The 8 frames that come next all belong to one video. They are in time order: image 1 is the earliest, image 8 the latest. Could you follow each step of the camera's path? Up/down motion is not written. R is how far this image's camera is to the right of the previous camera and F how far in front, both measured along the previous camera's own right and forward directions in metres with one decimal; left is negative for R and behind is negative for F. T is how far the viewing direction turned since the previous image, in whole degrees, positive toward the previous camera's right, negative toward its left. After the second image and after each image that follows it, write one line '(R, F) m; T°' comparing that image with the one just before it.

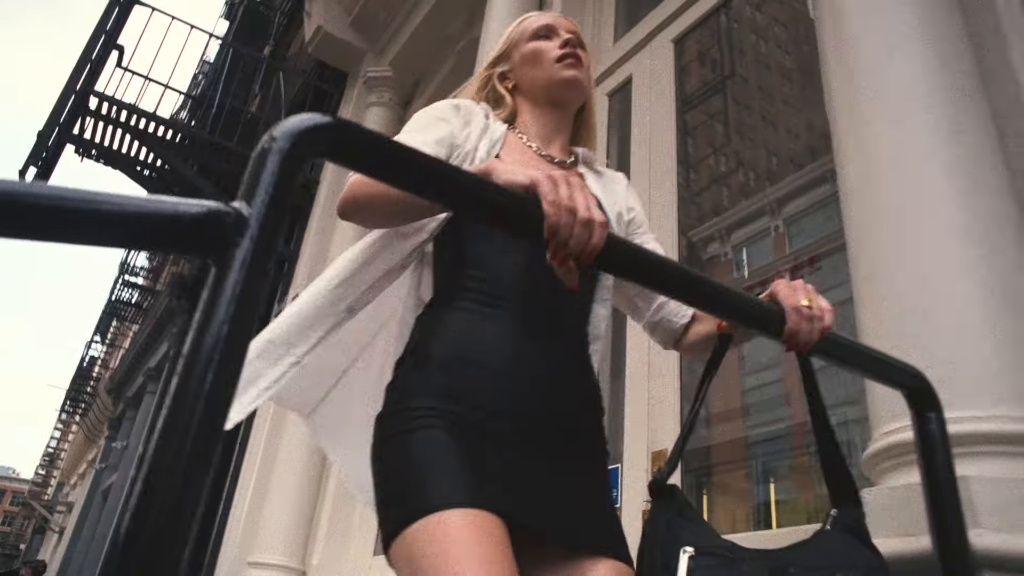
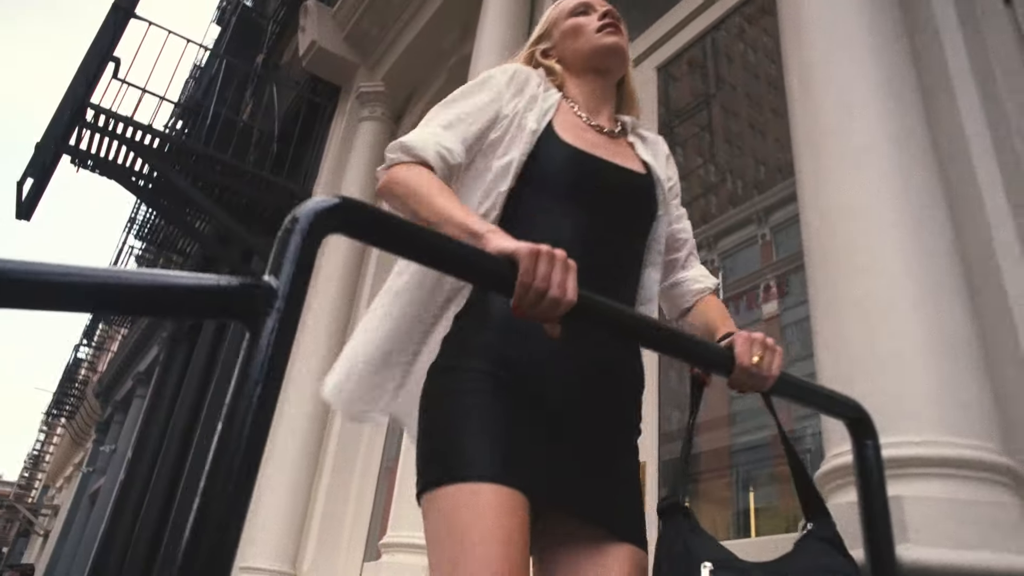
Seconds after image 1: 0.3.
(0.0, -0.1) m; +1°
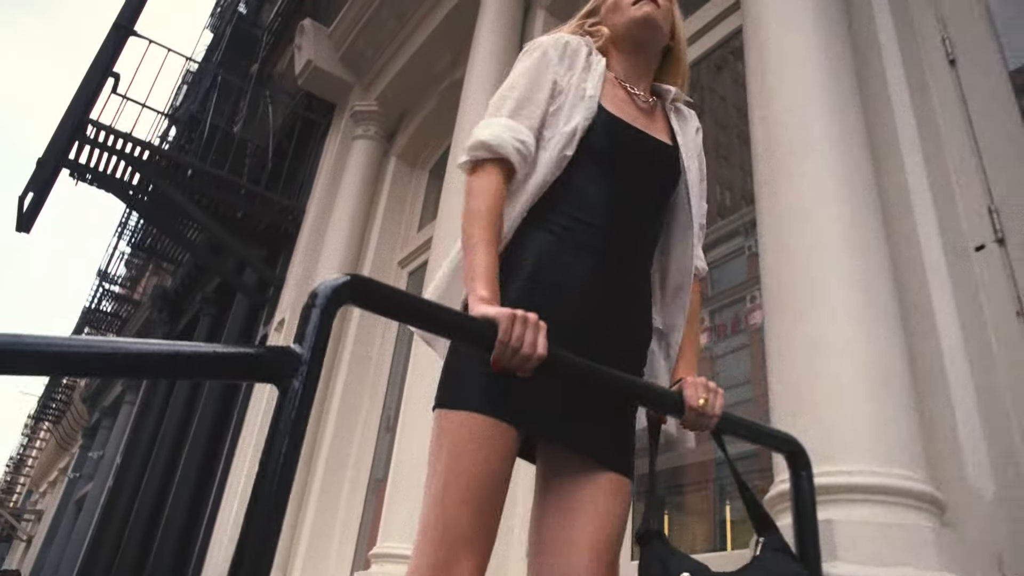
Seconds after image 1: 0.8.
(0.0, -0.2) m; +1°
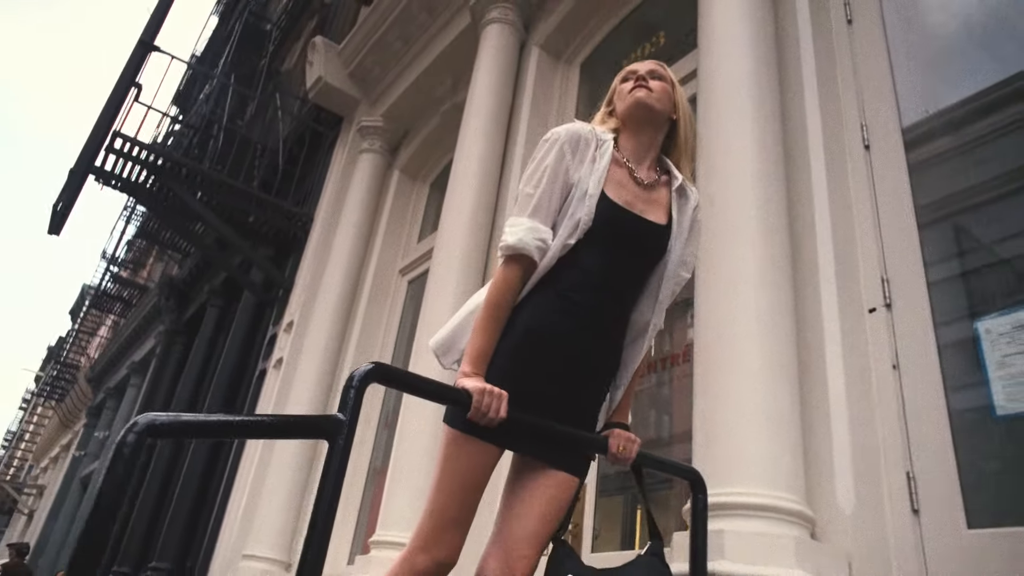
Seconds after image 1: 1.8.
(+0.1, -0.5) m; 0°
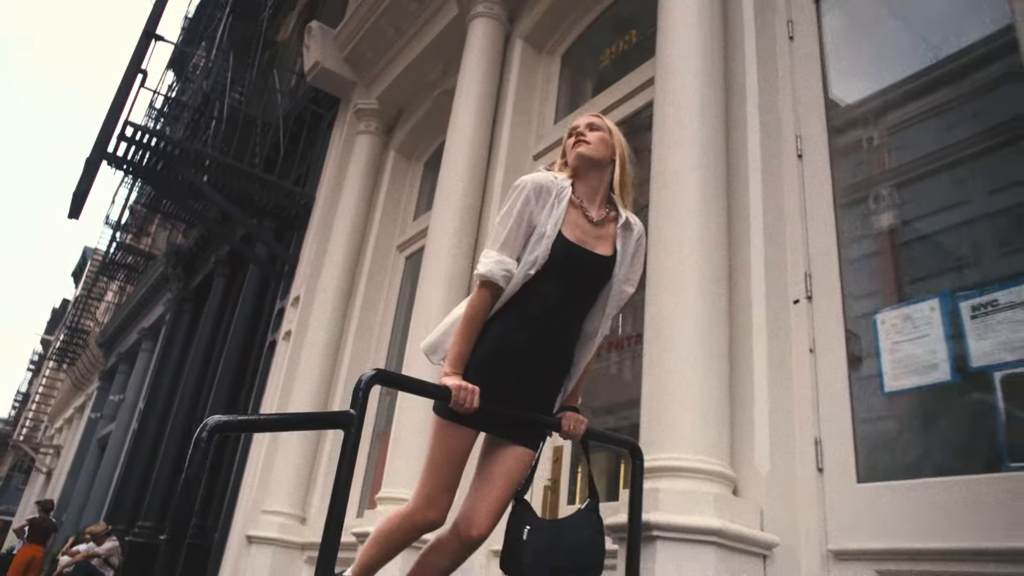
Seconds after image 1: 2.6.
(+0.1, -0.5) m; 0°
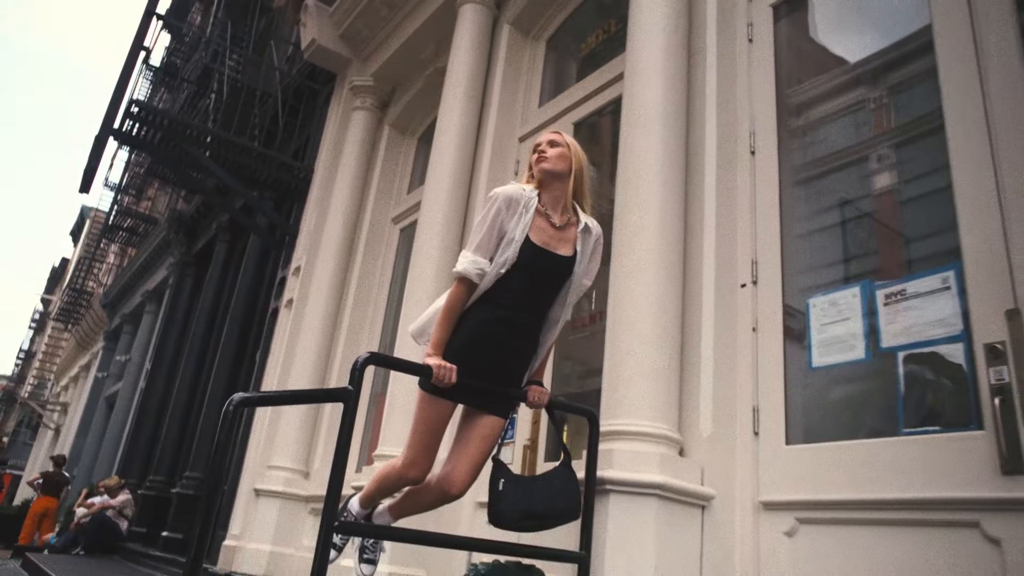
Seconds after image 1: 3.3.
(+0.1, -0.4) m; 0°
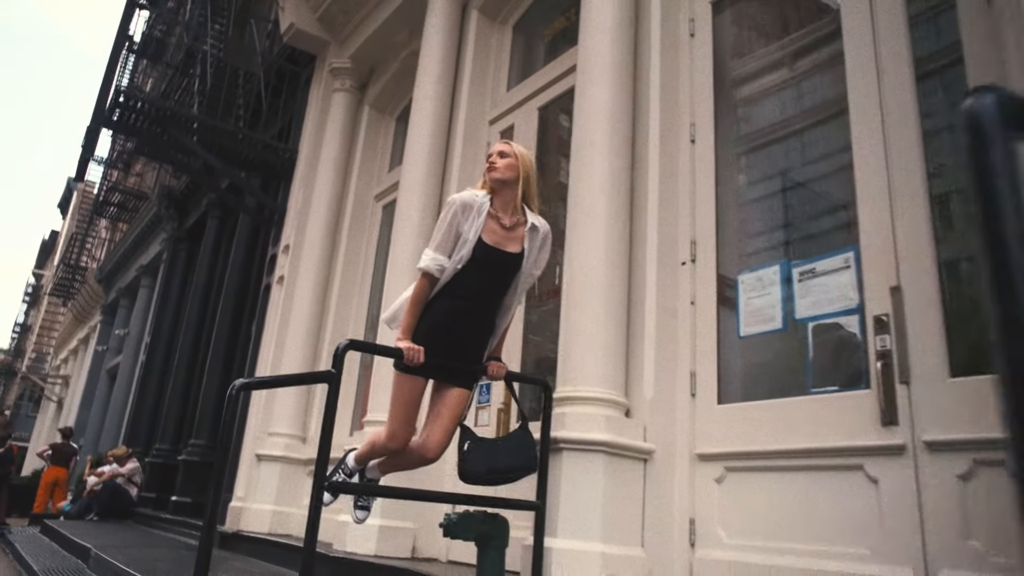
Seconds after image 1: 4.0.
(+0.1, -0.4) m; 0°
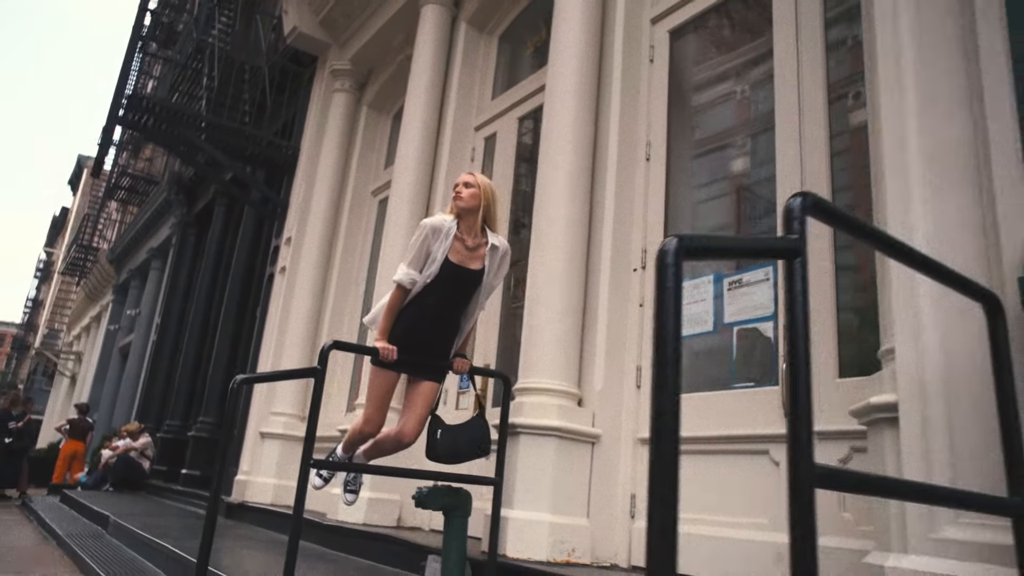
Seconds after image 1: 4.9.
(+0.2, -0.5) m; -1°
